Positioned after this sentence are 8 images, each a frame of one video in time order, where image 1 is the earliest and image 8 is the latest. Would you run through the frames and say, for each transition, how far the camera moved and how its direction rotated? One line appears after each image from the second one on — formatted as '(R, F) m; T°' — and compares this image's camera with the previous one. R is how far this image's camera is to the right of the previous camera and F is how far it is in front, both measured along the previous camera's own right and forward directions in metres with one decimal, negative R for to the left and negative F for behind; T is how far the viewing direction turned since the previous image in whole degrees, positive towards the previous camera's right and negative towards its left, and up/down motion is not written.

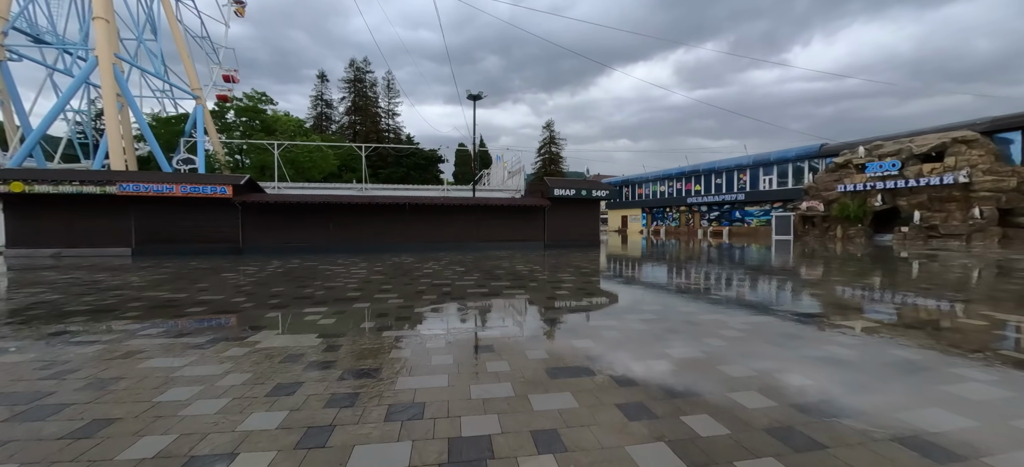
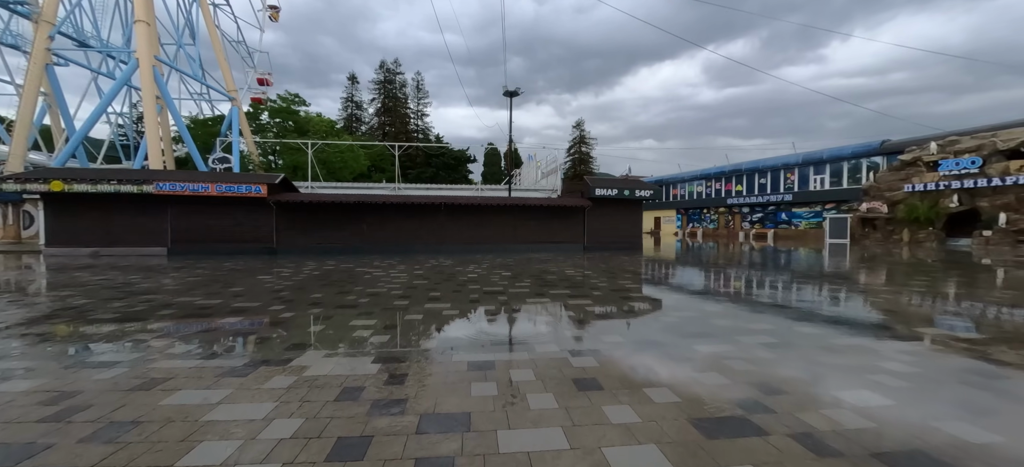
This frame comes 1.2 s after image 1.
(-0.8, +1.0) m; -3°
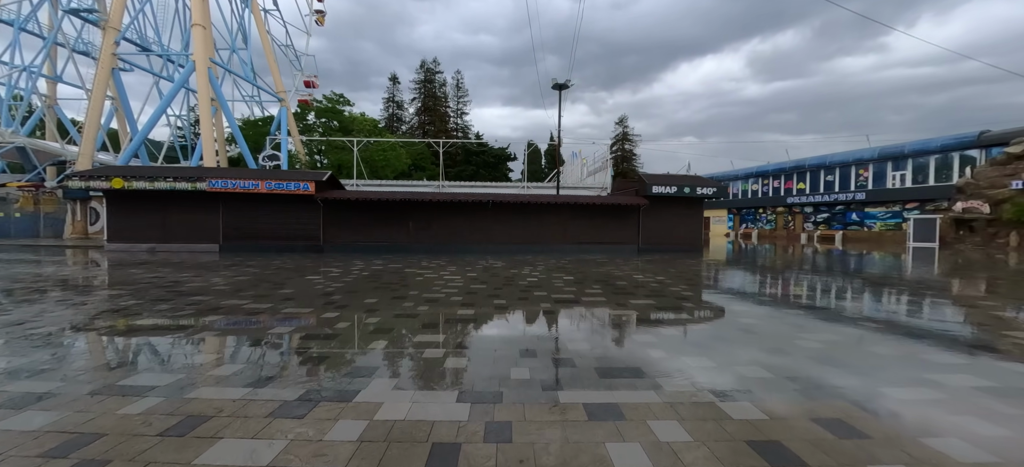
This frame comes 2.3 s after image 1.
(-0.7, +1.0) m; -5°
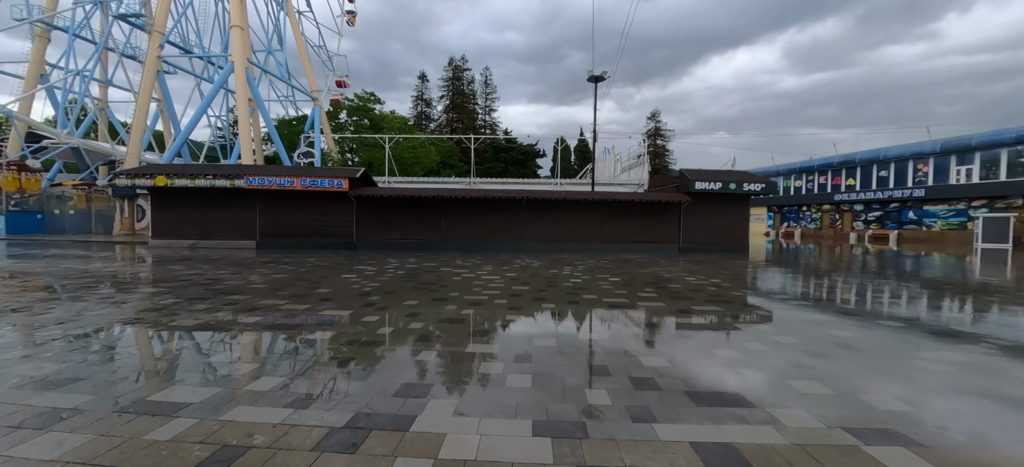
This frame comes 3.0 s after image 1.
(-0.4, +0.5) m; -4°
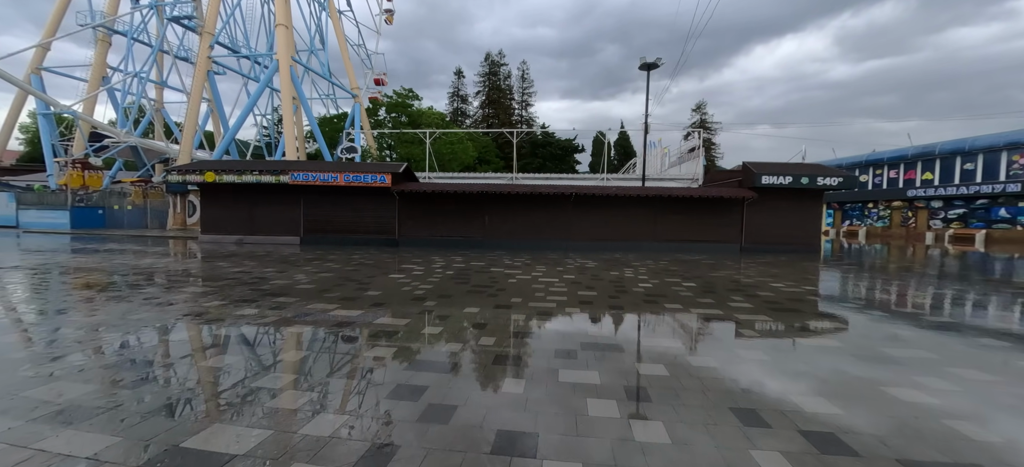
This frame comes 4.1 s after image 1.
(-0.6, +0.8) m; -4°
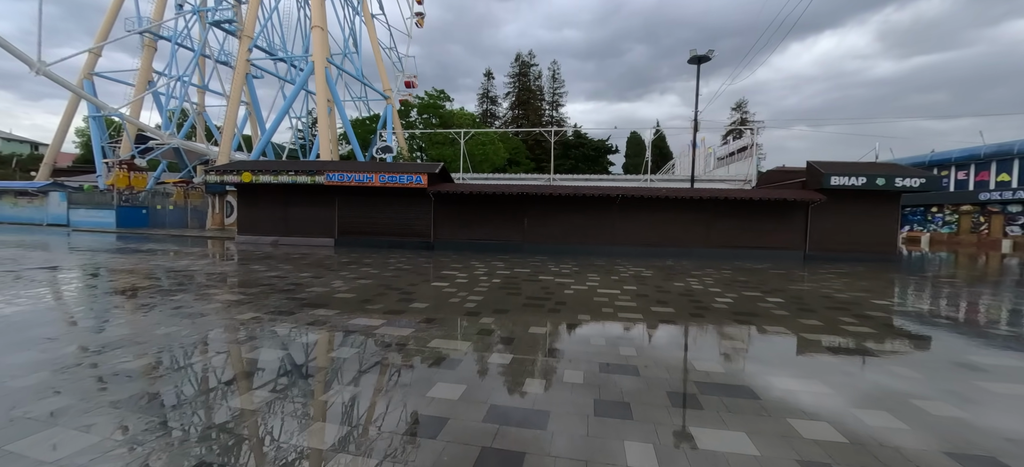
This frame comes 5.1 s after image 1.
(-0.6, +0.9) m; -3°
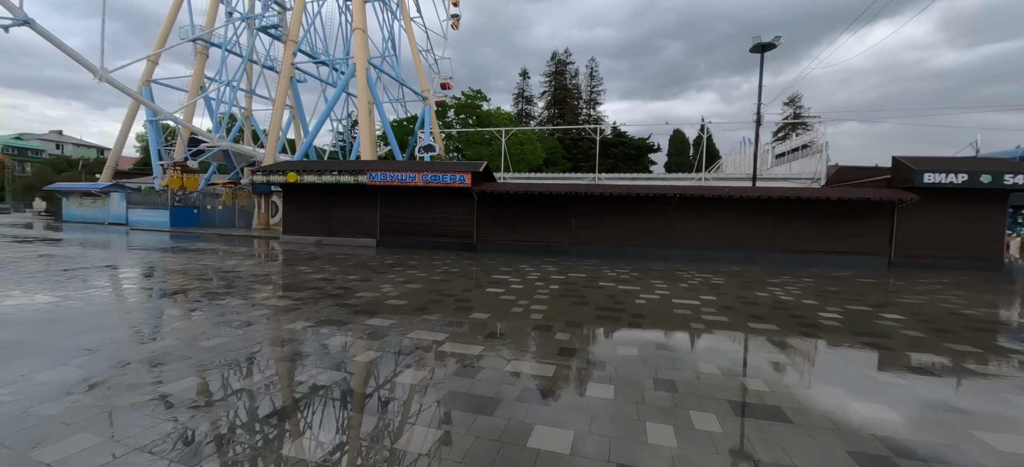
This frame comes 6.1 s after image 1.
(-0.6, +0.7) m; -4°
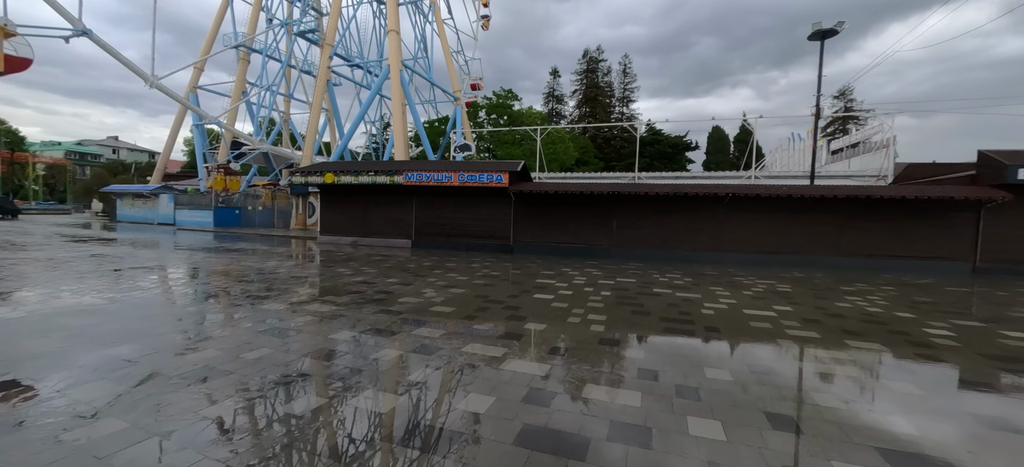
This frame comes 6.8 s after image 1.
(-0.4, +0.5) m; -4°
